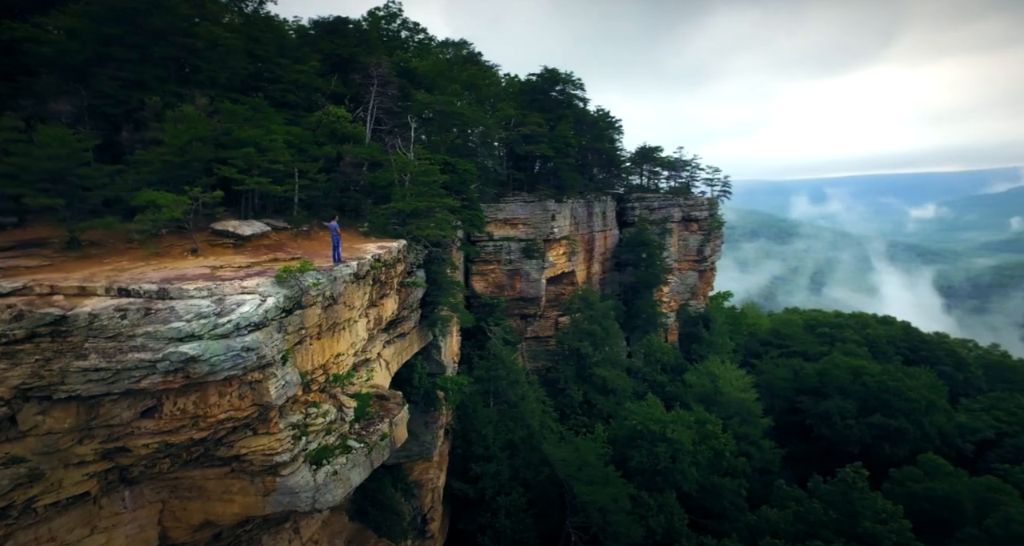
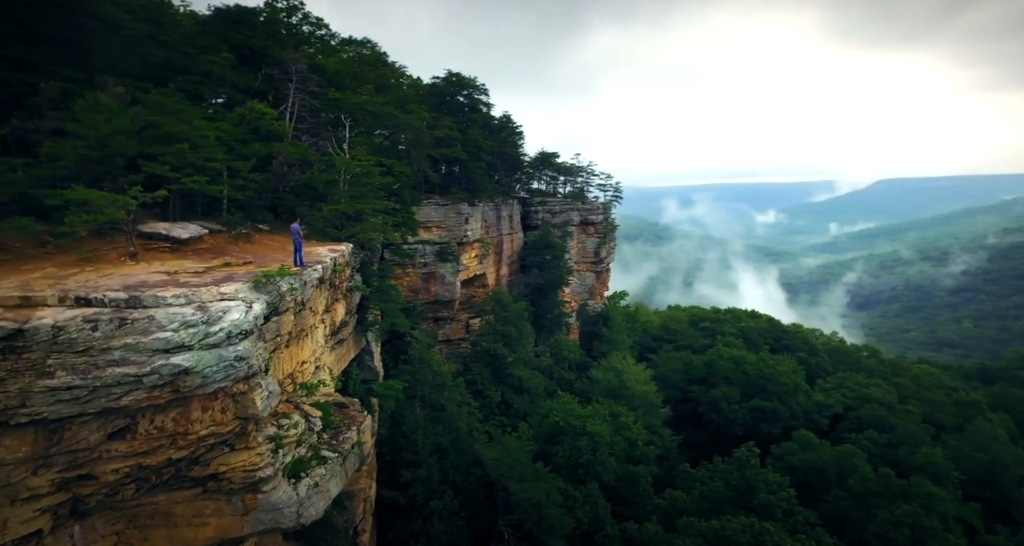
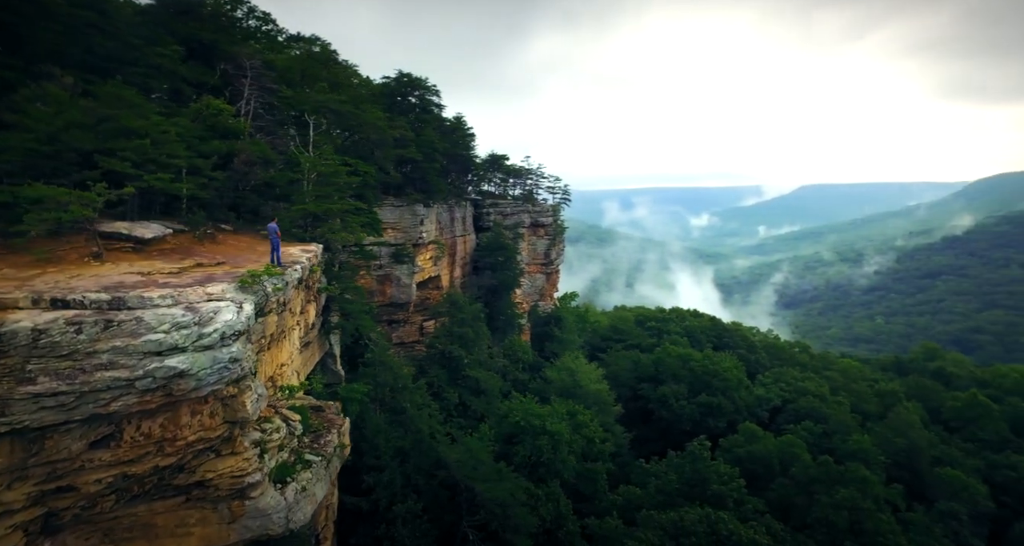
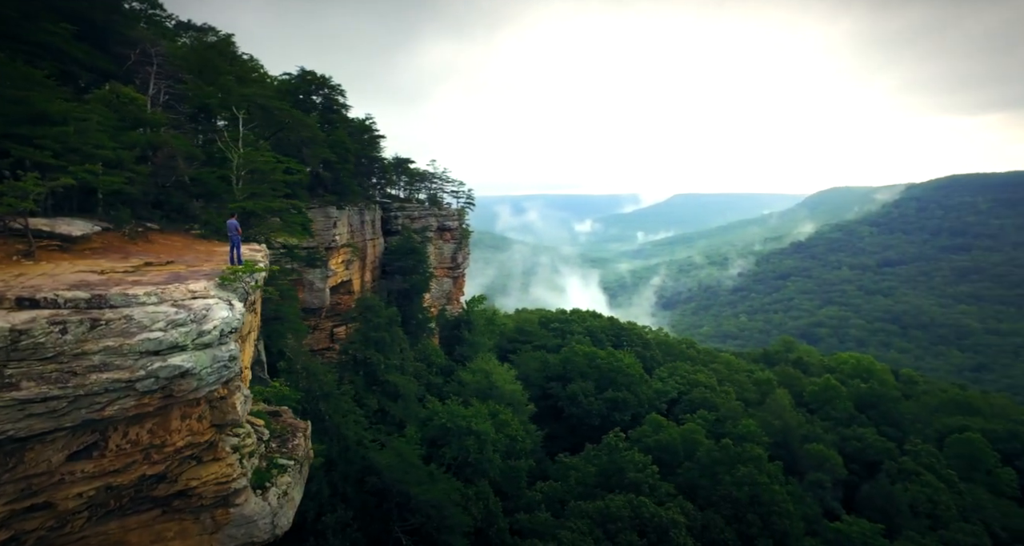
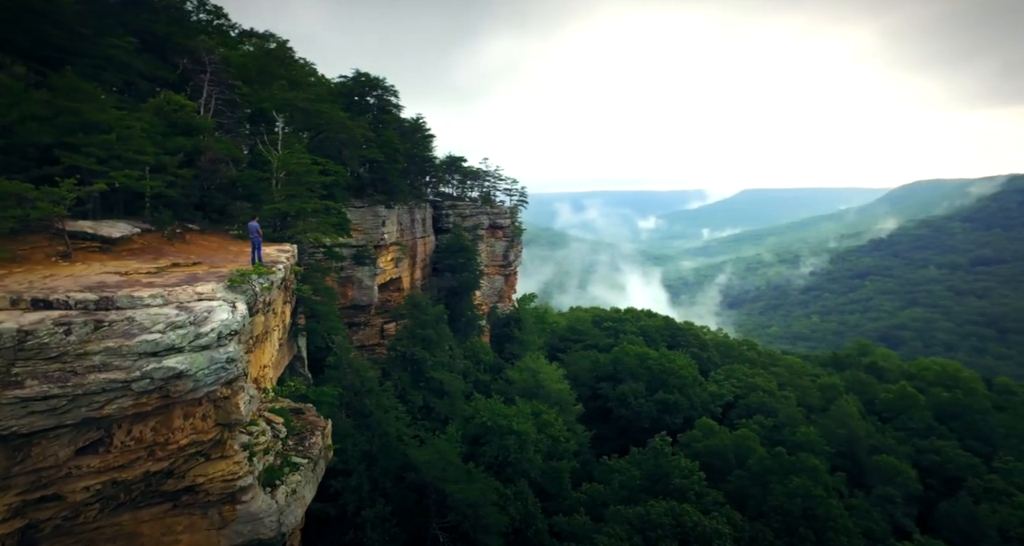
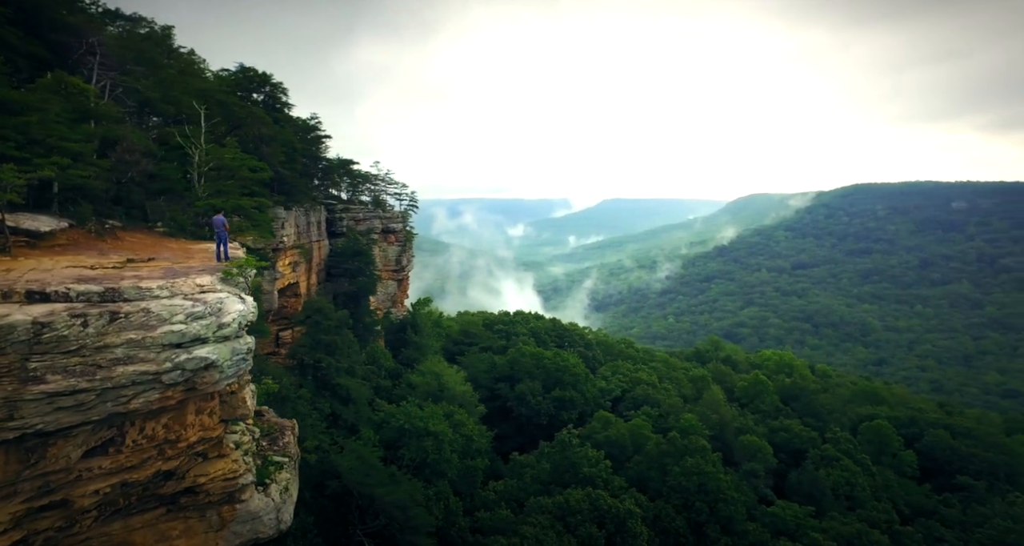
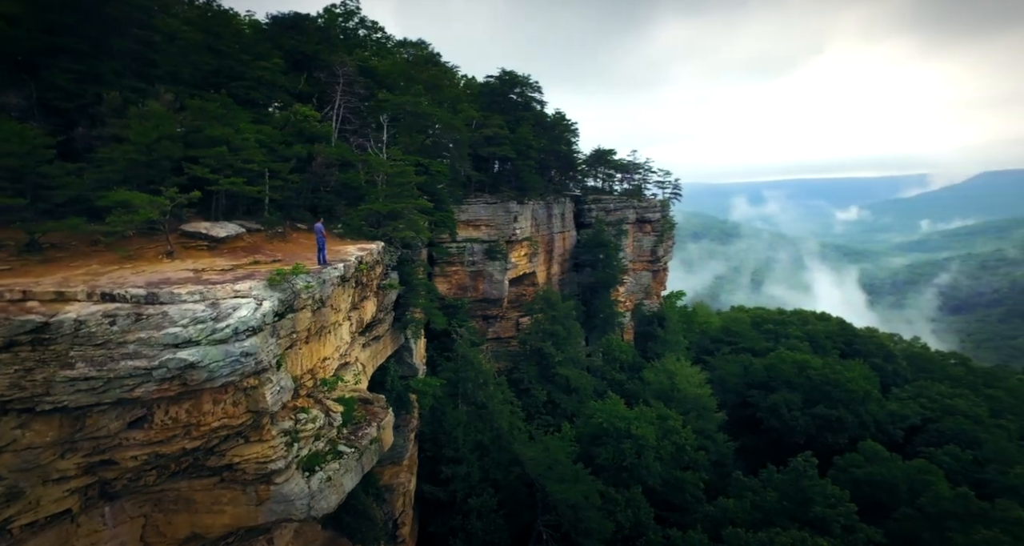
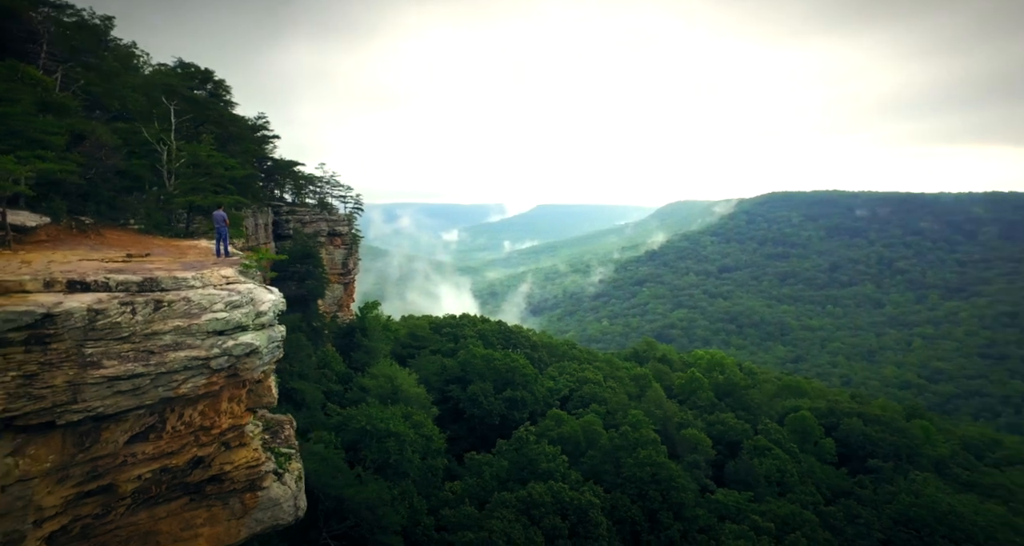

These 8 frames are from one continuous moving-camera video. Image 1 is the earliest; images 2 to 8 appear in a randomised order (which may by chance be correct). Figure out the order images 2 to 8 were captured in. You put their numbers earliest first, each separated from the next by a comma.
7, 2, 3, 5, 4, 6, 8
